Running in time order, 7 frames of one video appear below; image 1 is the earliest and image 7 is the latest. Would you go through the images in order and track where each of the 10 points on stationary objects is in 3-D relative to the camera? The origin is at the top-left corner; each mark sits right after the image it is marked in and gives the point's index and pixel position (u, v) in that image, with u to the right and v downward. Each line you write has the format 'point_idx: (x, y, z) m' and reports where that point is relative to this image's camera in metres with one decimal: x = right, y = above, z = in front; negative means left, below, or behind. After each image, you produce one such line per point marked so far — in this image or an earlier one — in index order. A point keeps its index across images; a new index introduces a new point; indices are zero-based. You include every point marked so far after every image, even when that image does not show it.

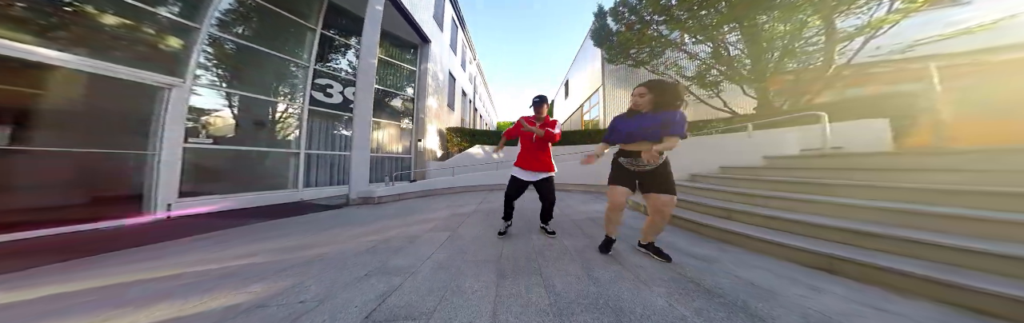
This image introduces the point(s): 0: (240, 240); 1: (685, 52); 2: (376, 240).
0: (-3.8, -1.1, +2.6) m
1: (+7.7, +4.8, +8.2) m
2: (-1.8, -1.1, +2.5) m
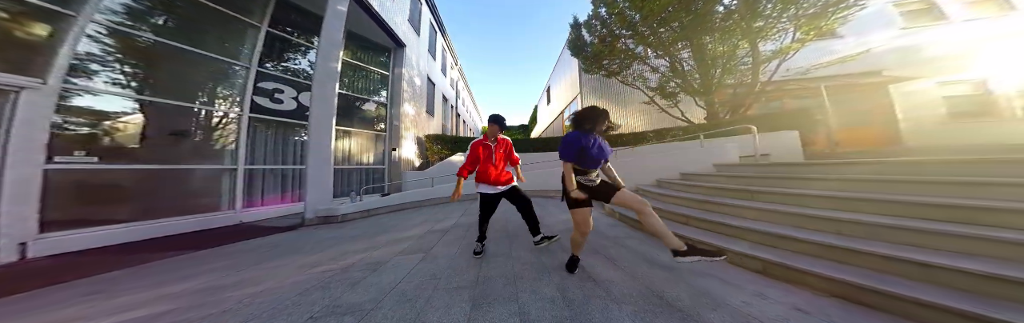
0: (-4.1, -1.4, +2.0) m
1: (+6.6, +4.6, +9.1) m
2: (-2.1, -1.3, +2.1) m
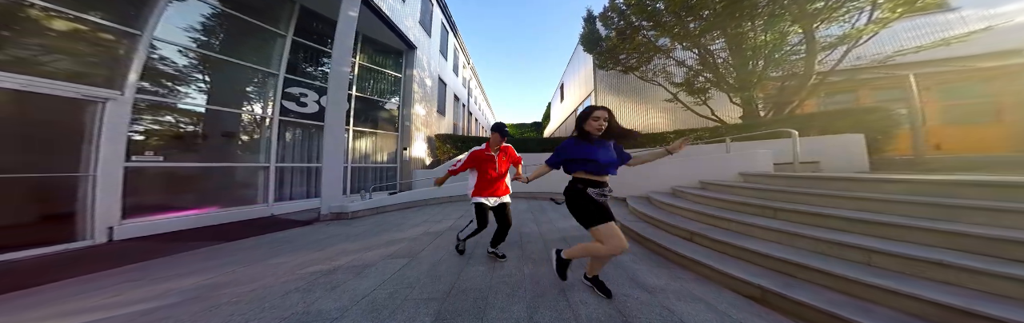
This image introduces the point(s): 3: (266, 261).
0: (-4.4, -1.4, +2.3) m
1: (+7.1, +4.5, +8.2) m
2: (-2.4, -1.4, +2.3) m
3: (-3.5, -1.4, +2.6) m
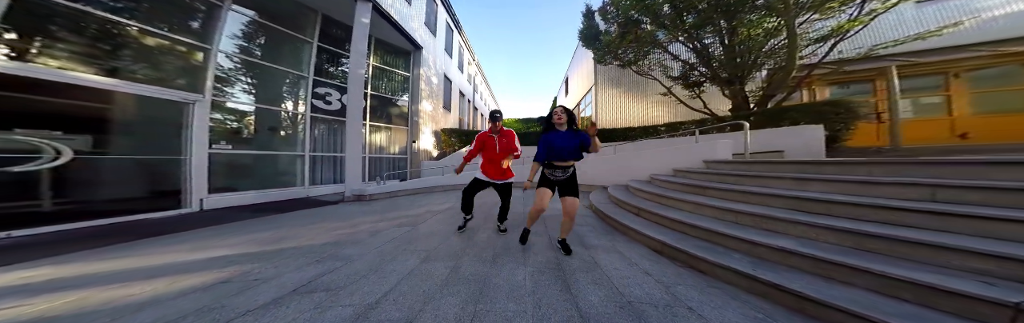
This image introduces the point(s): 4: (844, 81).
0: (-4.8, -1.2, +3.2) m
1: (+7.1, +4.8, +8.2) m
2: (-2.8, -1.2, +3.1) m
3: (-3.9, -1.2, +3.4) m
4: (+12.4, +3.0, +6.8) m
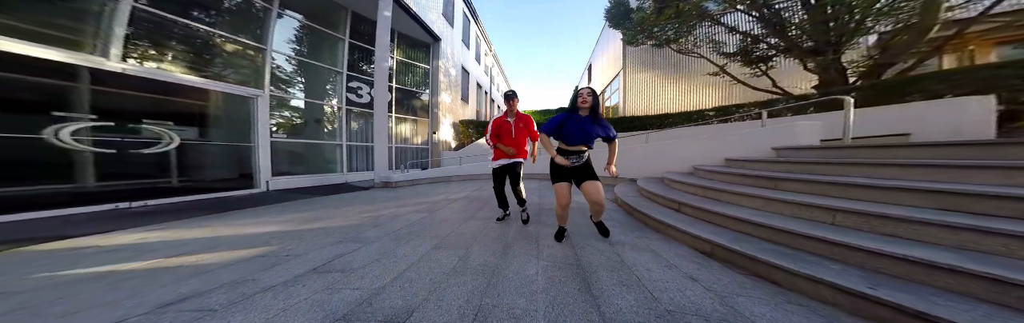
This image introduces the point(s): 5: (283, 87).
0: (-4.4, -1.0, +3.6) m
1: (+7.9, +5.2, +6.9) m
2: (-2.5, -1.0, +3.2) m
3: (-3.6, -1.0, +3.7) m
4: (+13.1, +3.3, +5.0) m
5: (-8.7, +2.7, +6.7) m
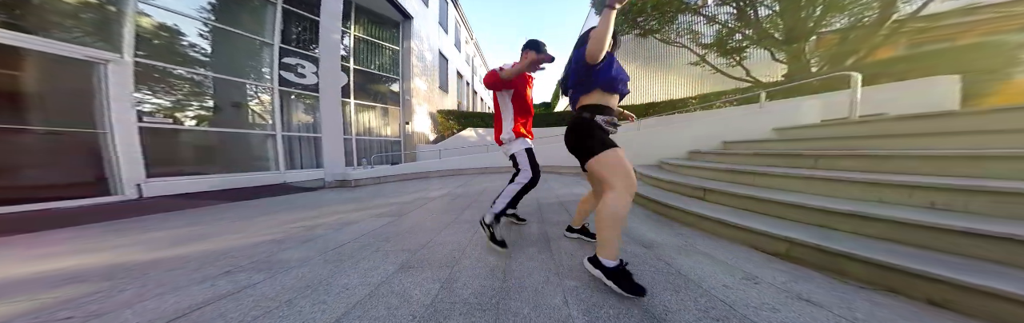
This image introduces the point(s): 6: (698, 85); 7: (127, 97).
0: (-4.5, -0.8, +2.5) m
1: (+7.3, +5.6, +7.0) m
2: (-2.5, -0.8, +2.3) m
3: (-3.7, -0.8, +2.6) m
4: (+12.6, +3.8, +5.7) m
5: (-9.2, +2.8, +5.0) m
6: (+8.4, +3.4, +8.2) m
7: (-8.9, +1.5, +4.4) m
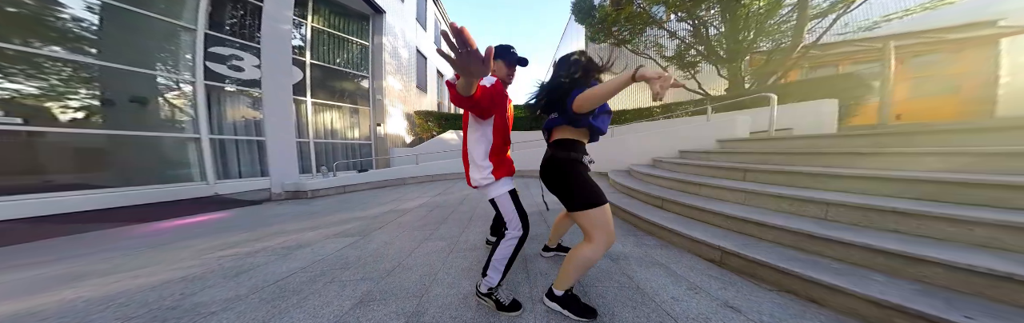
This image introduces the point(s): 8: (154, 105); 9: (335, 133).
0: (-4.8, -1.0, +1.9) m
1: (+6.4, +5.4, +7.7) m
2: (-2.8, -1.0, +1.9) m
3: (-4.0, -1.0, +2.2) m
4: (+11.9, +3.6, +7.0) m
5: (-9.7, +2.6, +4.0) m
6: (+7.4, +3.2, +9.0) m
7: (-9.4, +1.3, +3.4) m
8: (-9.1, +1.5, +4.9) m
9: (-6.3, +1.0, +6.6) m
